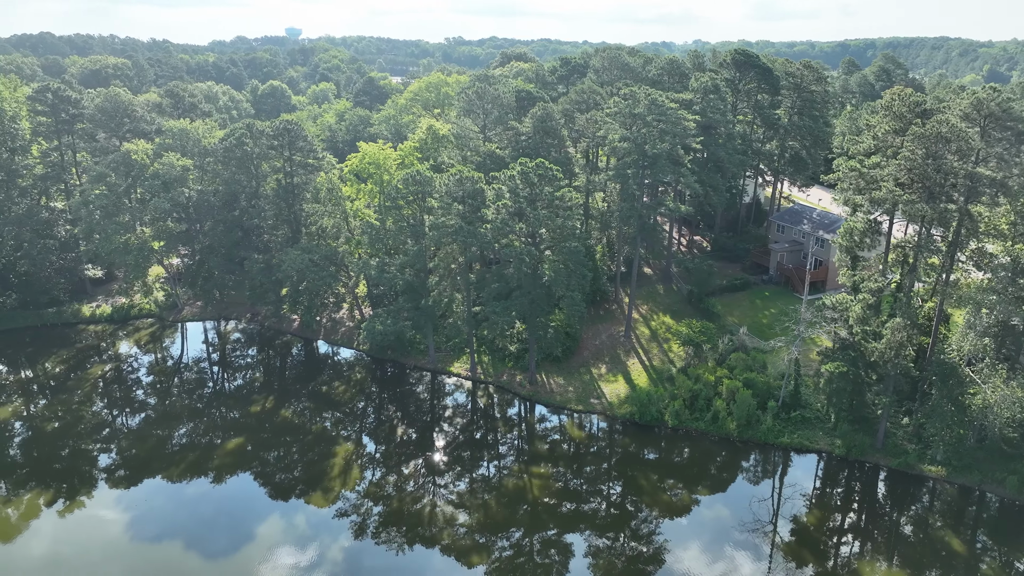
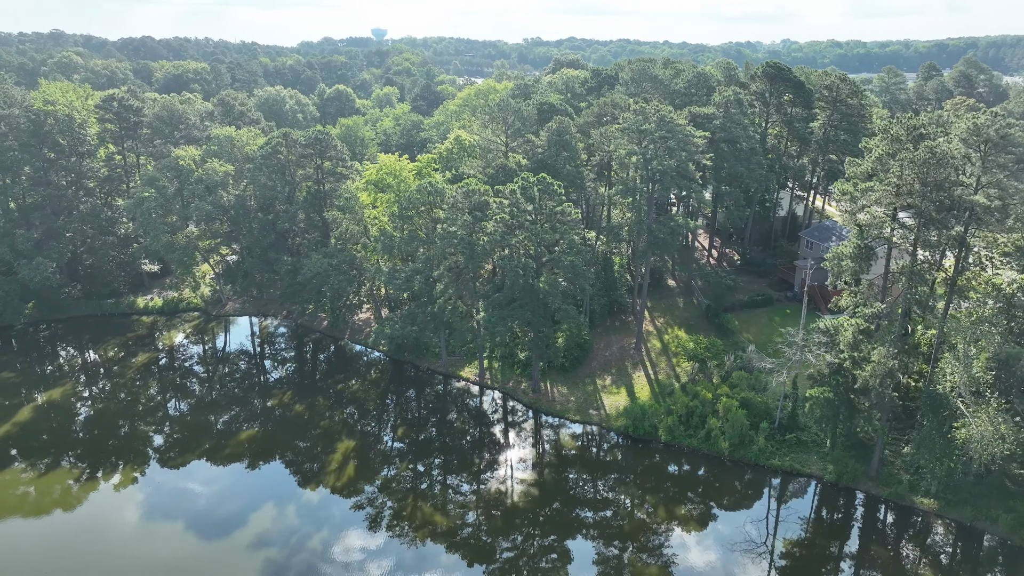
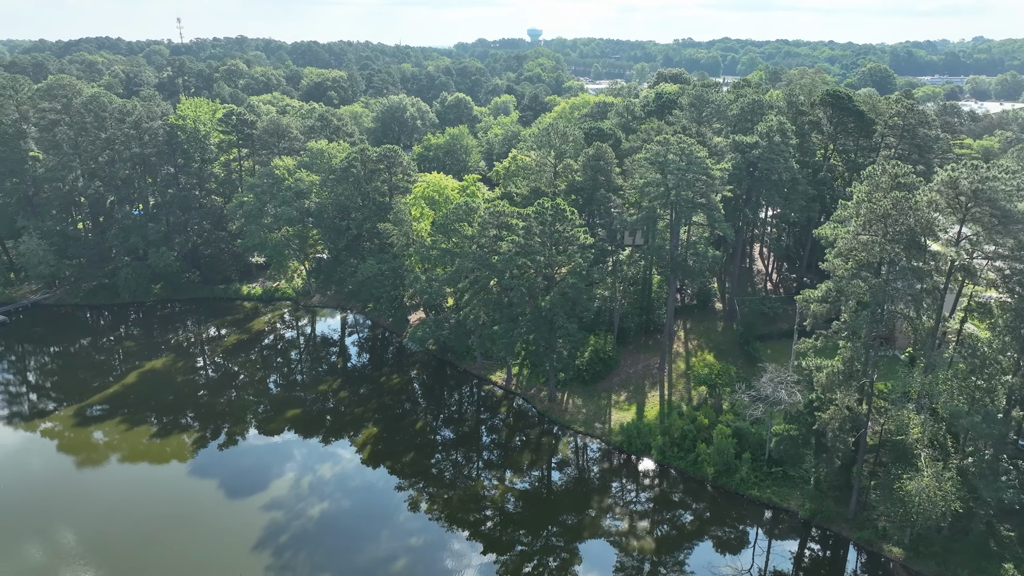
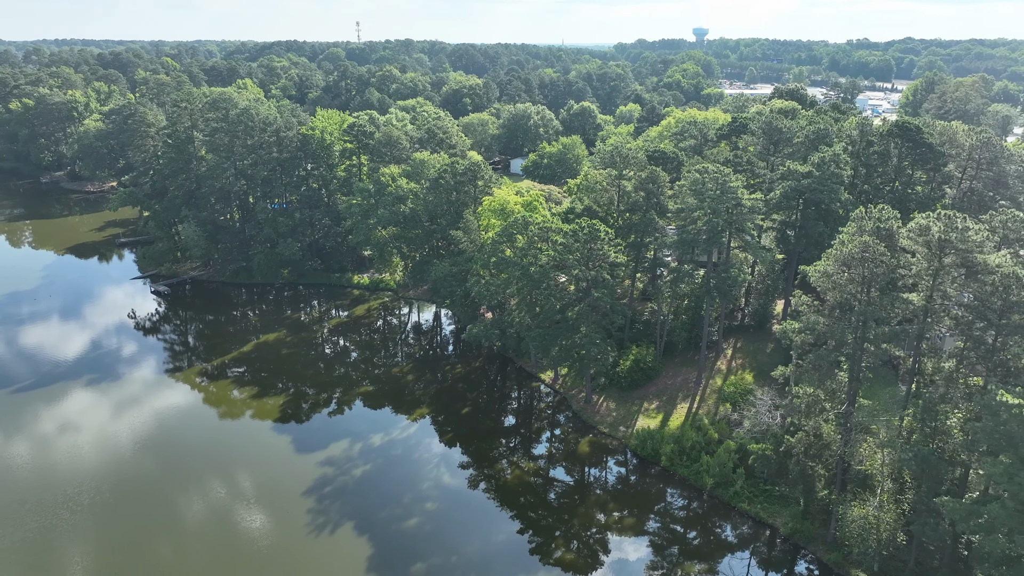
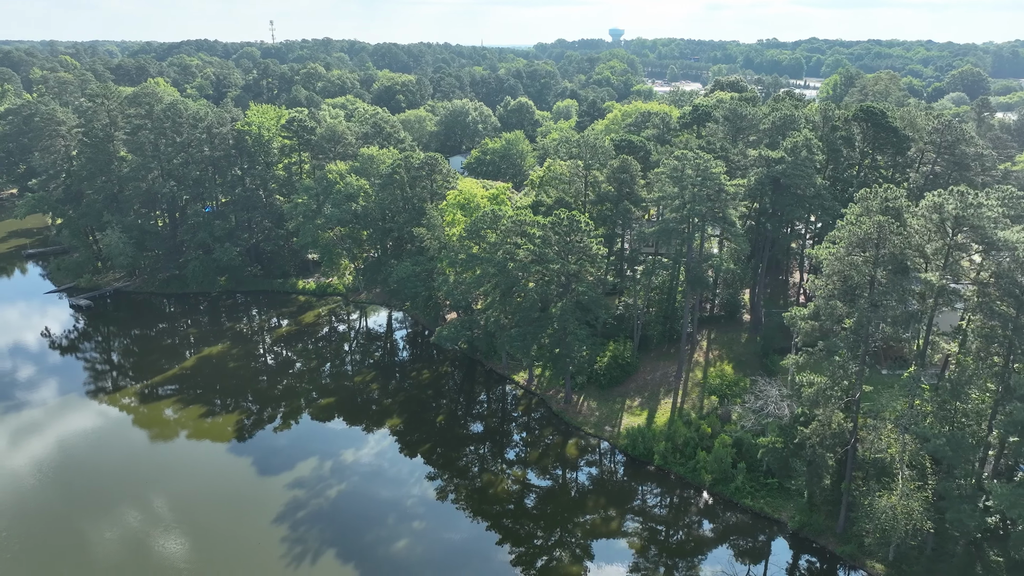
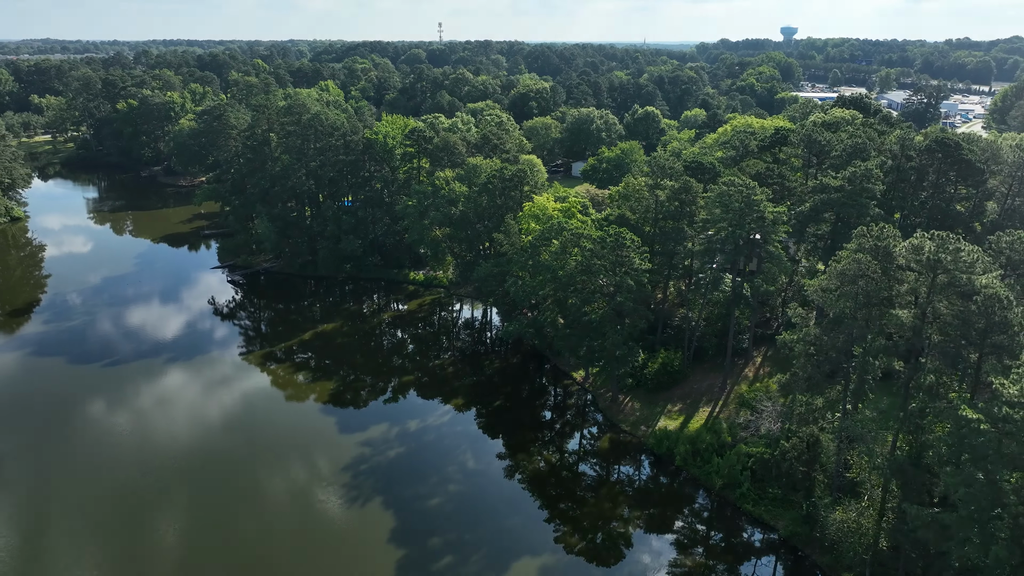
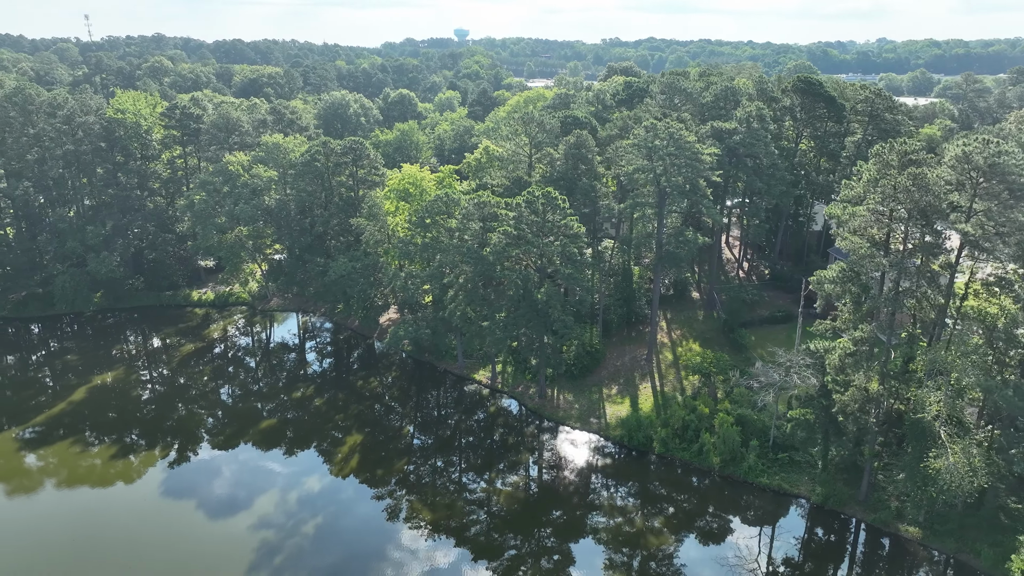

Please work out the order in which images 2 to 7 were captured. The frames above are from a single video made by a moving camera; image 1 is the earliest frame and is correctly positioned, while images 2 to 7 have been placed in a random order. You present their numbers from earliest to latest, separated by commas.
2, 7, 3, 5, 4, 6
